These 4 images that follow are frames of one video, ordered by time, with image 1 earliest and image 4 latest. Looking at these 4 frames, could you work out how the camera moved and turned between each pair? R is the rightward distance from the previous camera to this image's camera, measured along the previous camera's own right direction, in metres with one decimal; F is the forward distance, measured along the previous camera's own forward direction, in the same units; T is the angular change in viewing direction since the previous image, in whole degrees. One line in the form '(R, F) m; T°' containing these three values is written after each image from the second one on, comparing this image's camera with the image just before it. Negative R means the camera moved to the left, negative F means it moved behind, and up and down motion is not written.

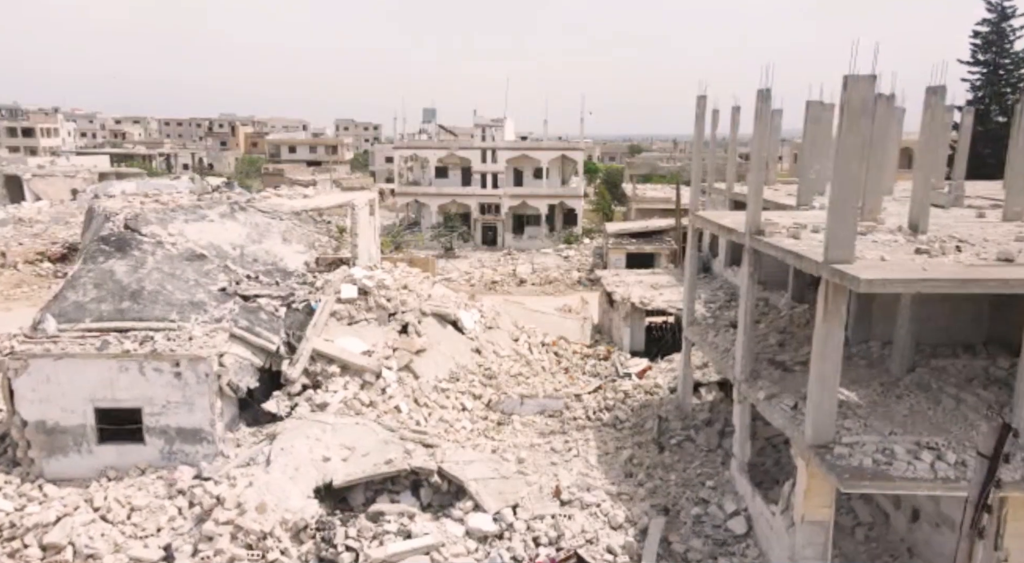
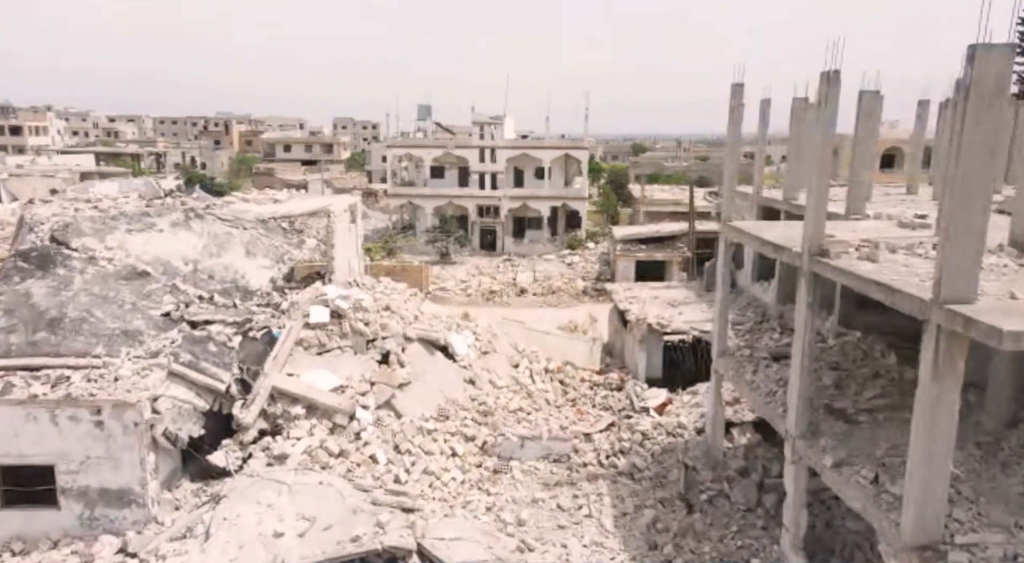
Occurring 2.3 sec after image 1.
(0.0, +2.6) m; 0°
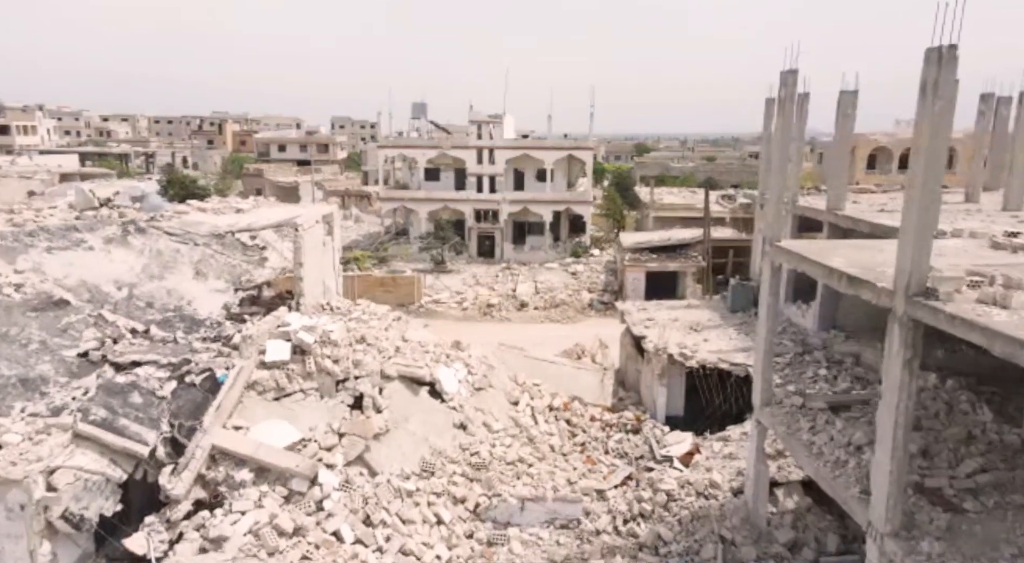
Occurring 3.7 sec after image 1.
(0.0, +2.6) m; 0°
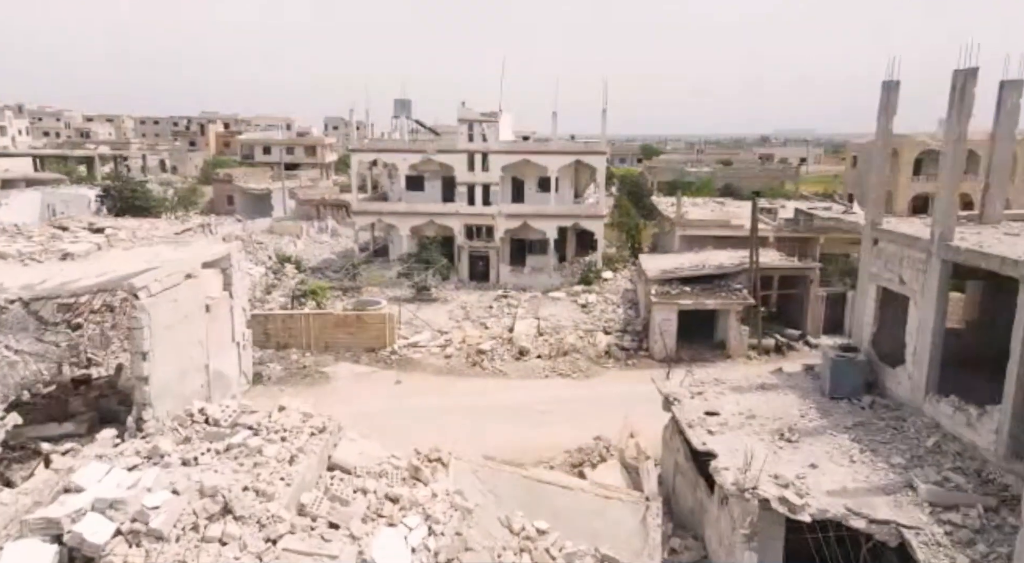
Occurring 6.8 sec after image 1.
(+0.1, +6.2) m; 0°
